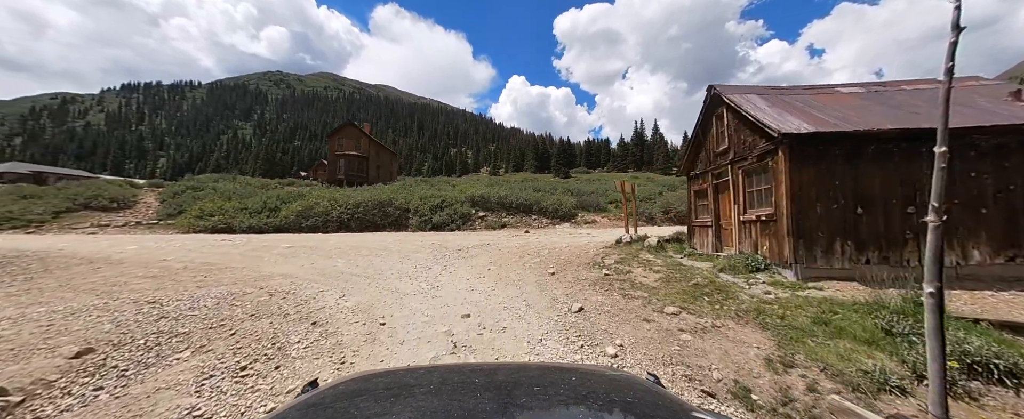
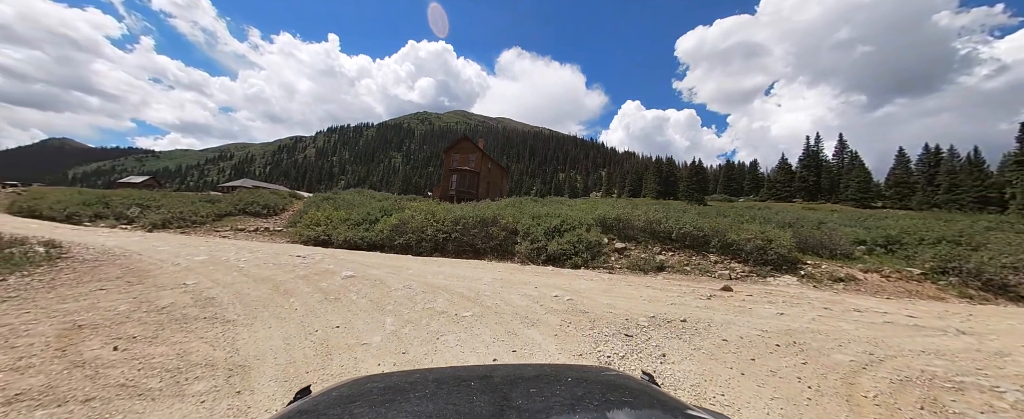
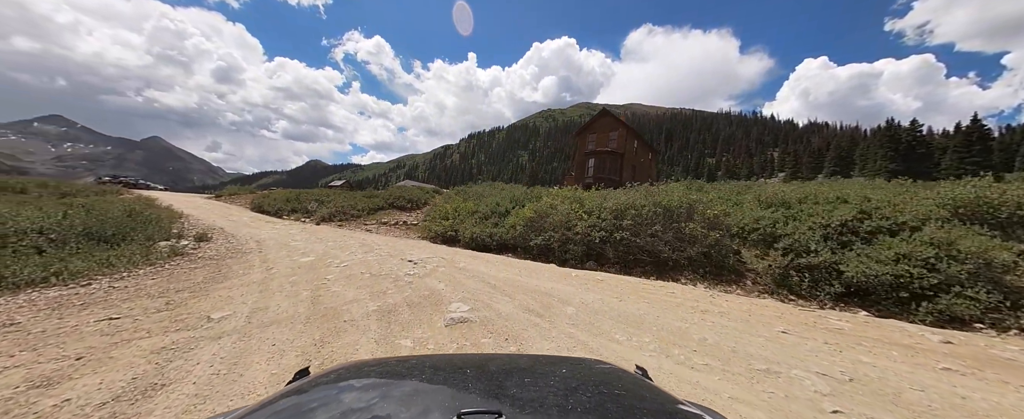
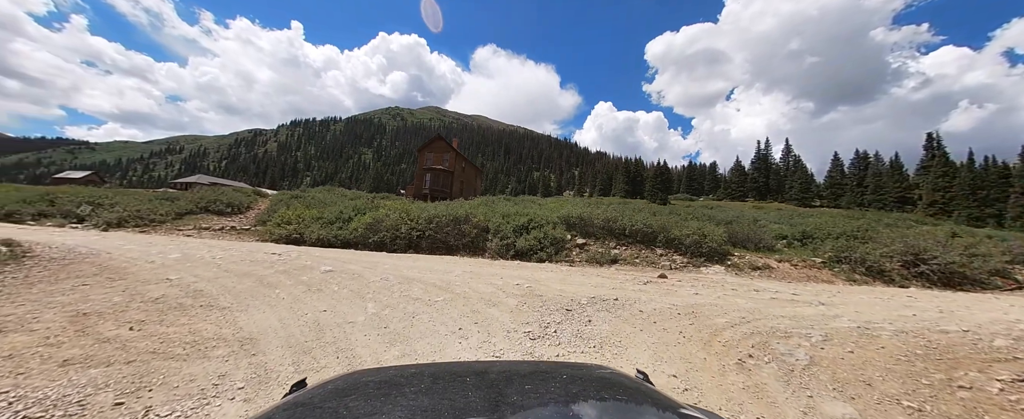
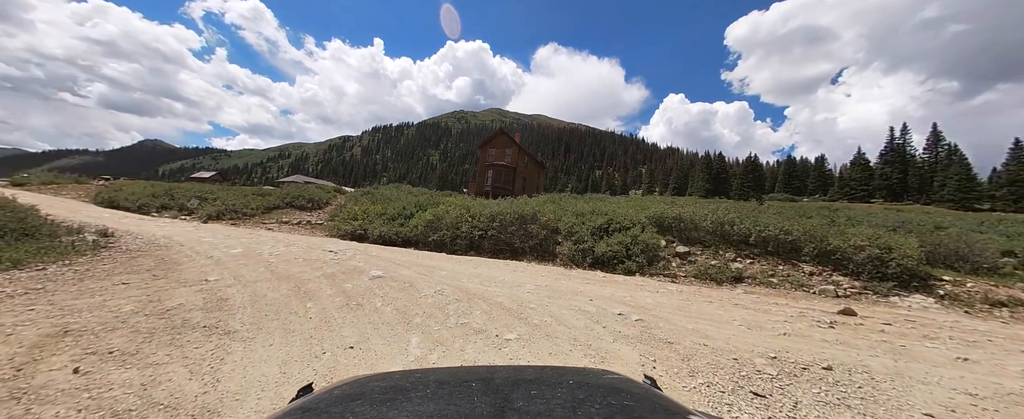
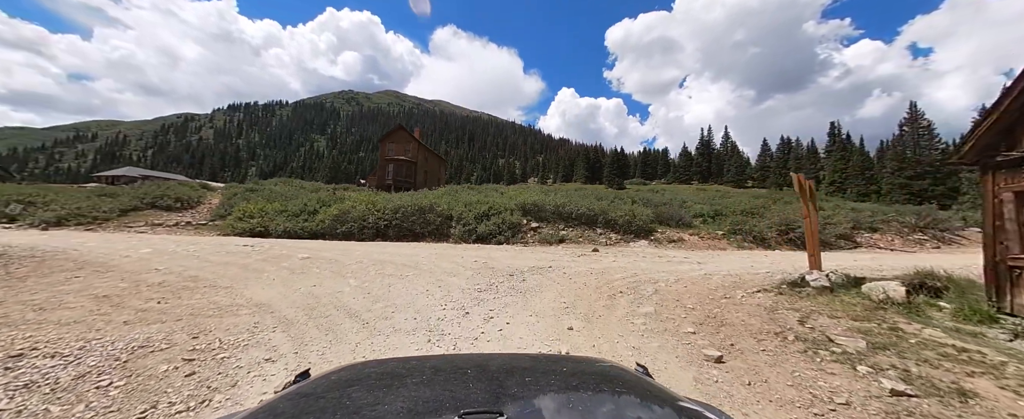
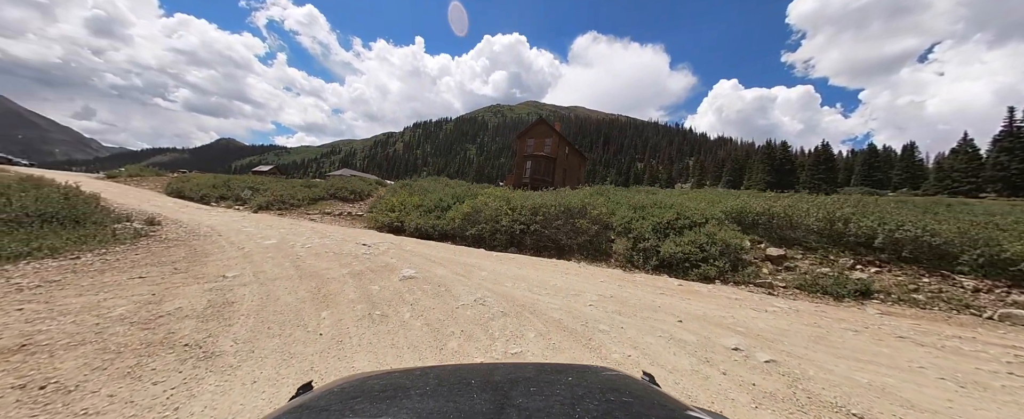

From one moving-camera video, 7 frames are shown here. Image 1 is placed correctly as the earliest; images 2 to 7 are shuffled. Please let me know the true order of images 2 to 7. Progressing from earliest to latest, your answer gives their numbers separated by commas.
6, 4, 2, 5, 7, 3
